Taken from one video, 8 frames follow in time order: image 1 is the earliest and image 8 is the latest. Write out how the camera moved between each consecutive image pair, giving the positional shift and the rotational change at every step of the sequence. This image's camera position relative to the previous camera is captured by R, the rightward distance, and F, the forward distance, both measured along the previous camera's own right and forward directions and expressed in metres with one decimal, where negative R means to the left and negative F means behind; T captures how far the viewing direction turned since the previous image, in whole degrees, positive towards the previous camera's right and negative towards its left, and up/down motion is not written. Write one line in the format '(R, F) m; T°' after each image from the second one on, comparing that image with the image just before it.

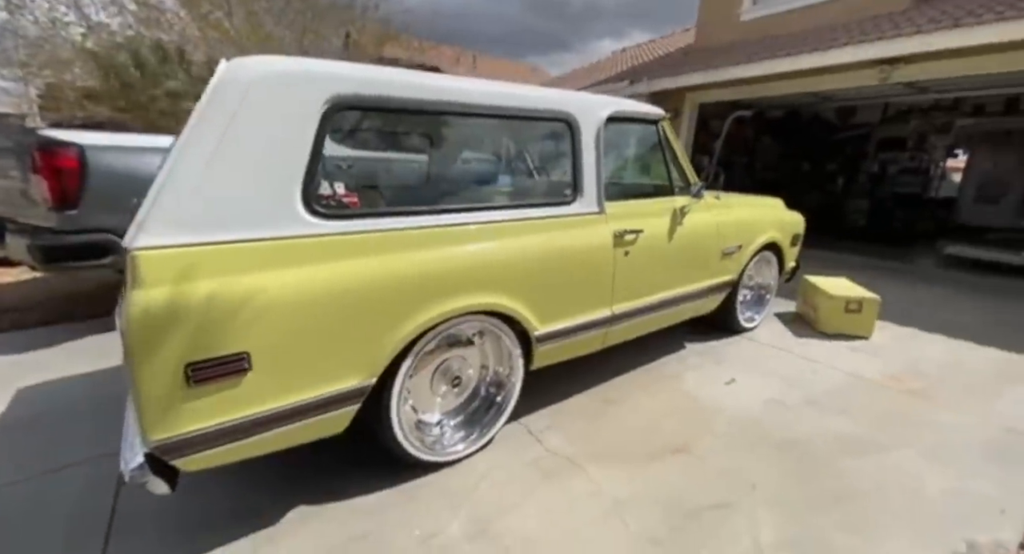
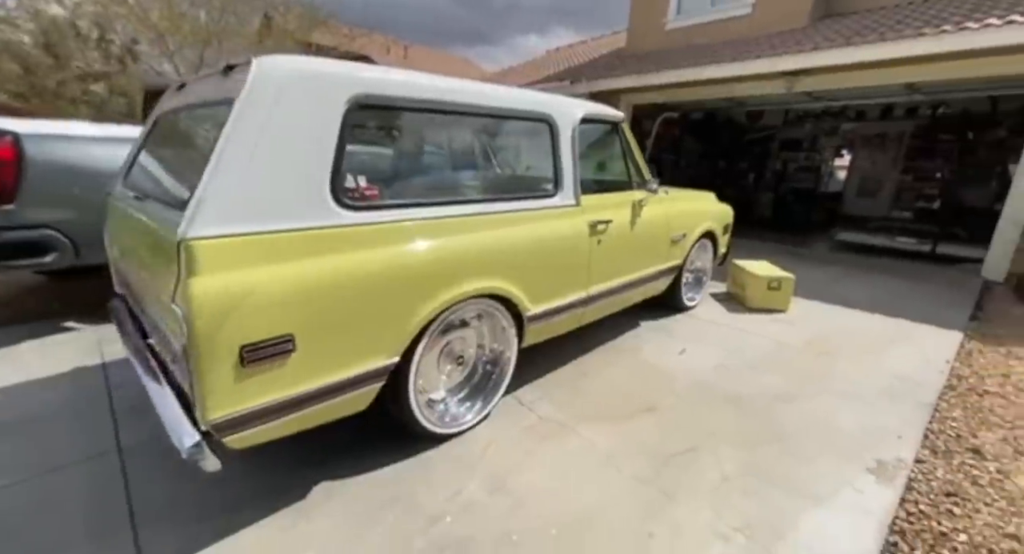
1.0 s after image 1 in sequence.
(-0.3, -0.2) m; +9°
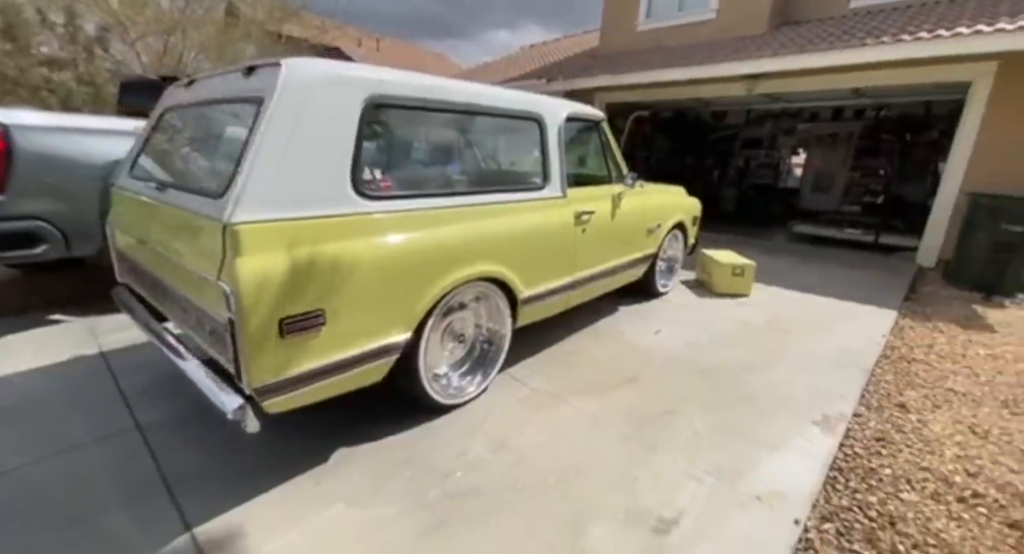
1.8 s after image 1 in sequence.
(-0.1, -0.2) m; +4°
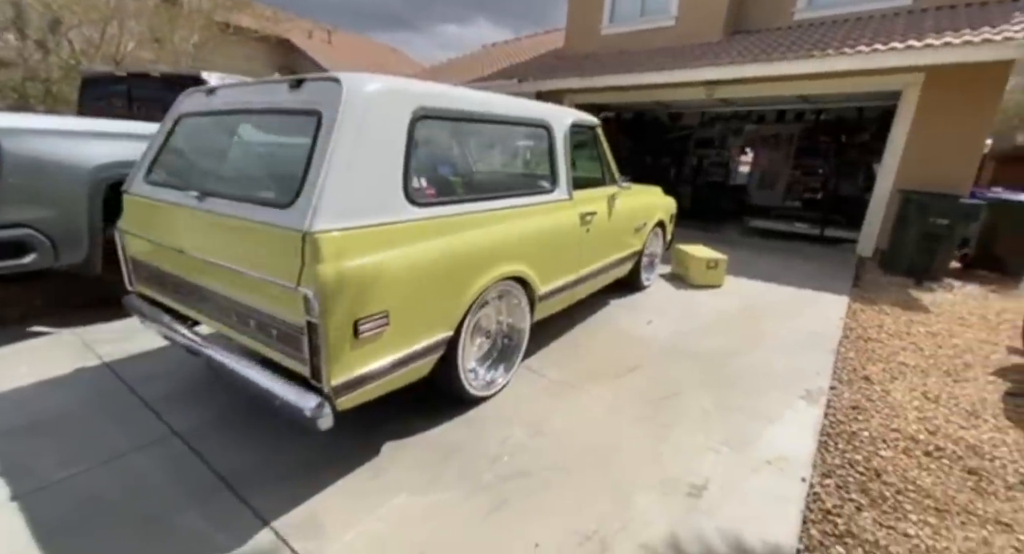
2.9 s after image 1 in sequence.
(-0.4, -0.2) m; +6°
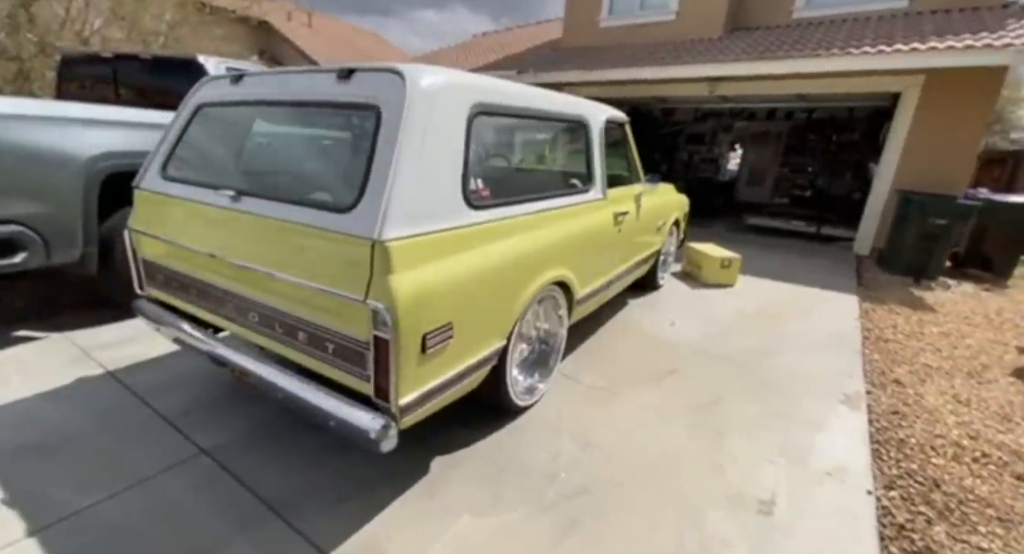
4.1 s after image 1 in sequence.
(-0.4, +0.1) m; +3°
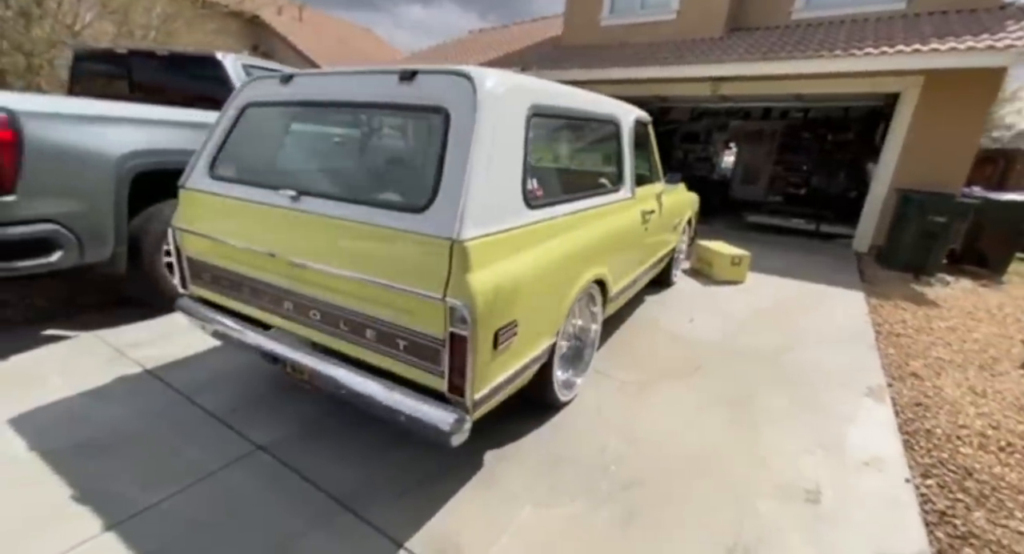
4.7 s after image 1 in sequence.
(-0.3, -0.1) m; +1°
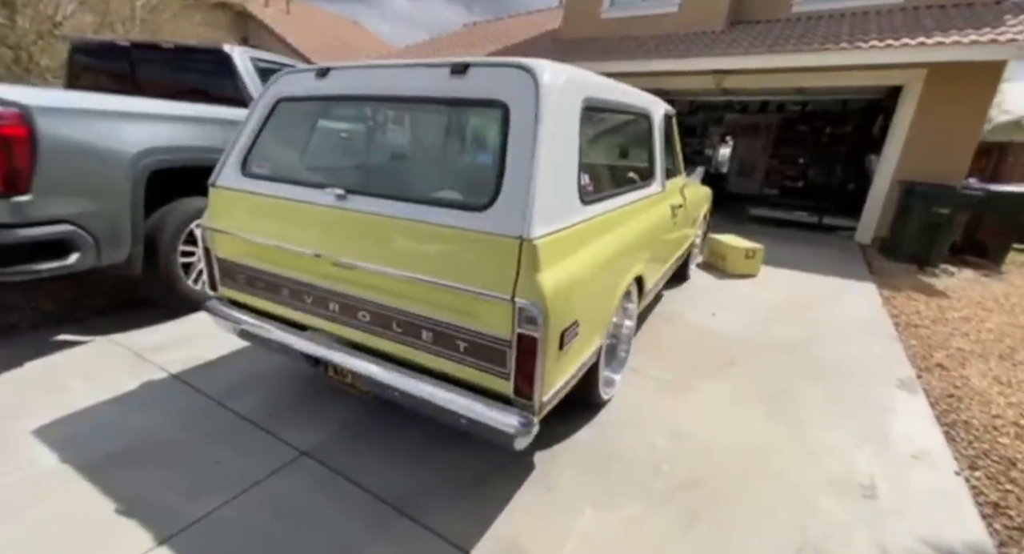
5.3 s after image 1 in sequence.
(-0.3, +0.1) m; +1°
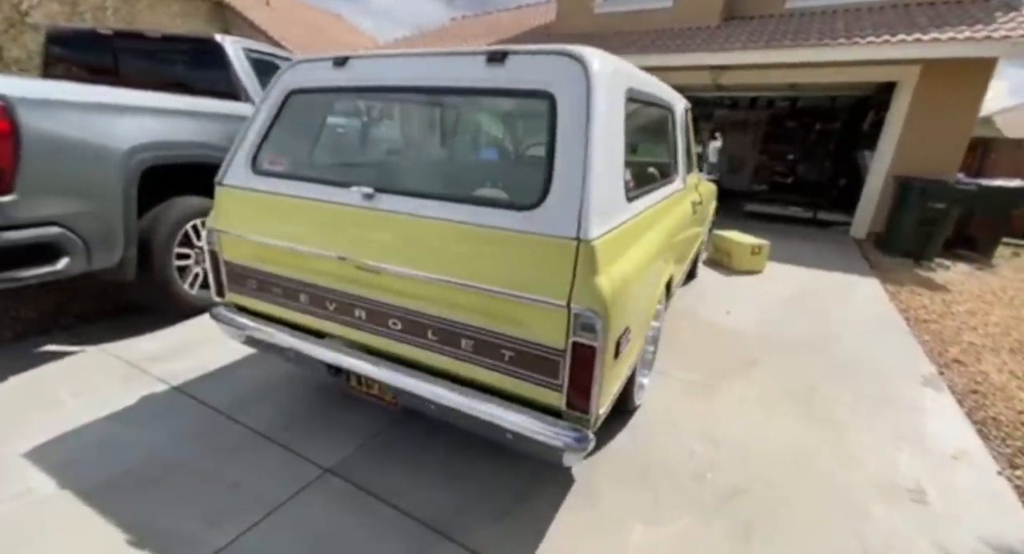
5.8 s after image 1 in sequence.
(-0.2, +0.1) m; +2°
